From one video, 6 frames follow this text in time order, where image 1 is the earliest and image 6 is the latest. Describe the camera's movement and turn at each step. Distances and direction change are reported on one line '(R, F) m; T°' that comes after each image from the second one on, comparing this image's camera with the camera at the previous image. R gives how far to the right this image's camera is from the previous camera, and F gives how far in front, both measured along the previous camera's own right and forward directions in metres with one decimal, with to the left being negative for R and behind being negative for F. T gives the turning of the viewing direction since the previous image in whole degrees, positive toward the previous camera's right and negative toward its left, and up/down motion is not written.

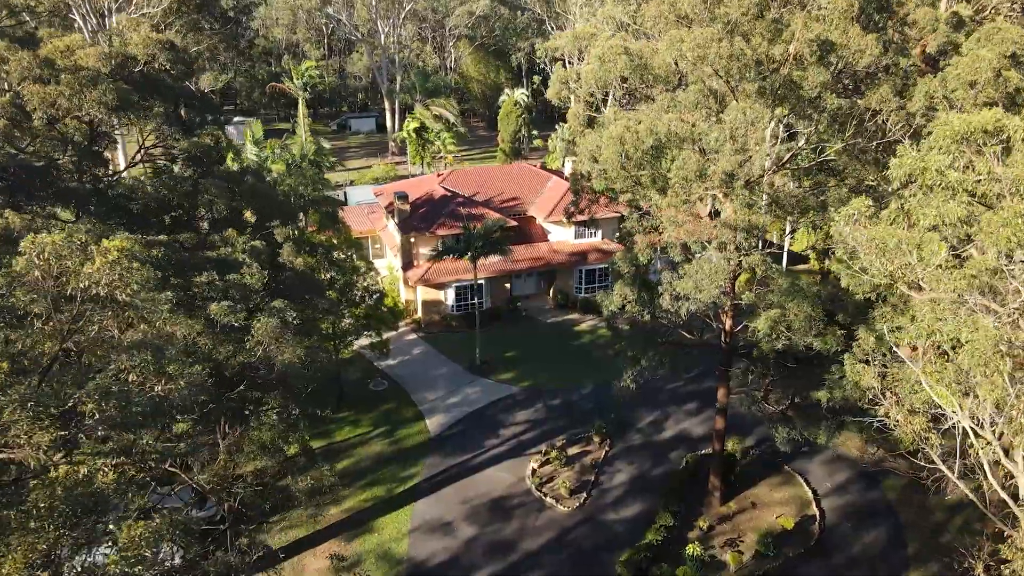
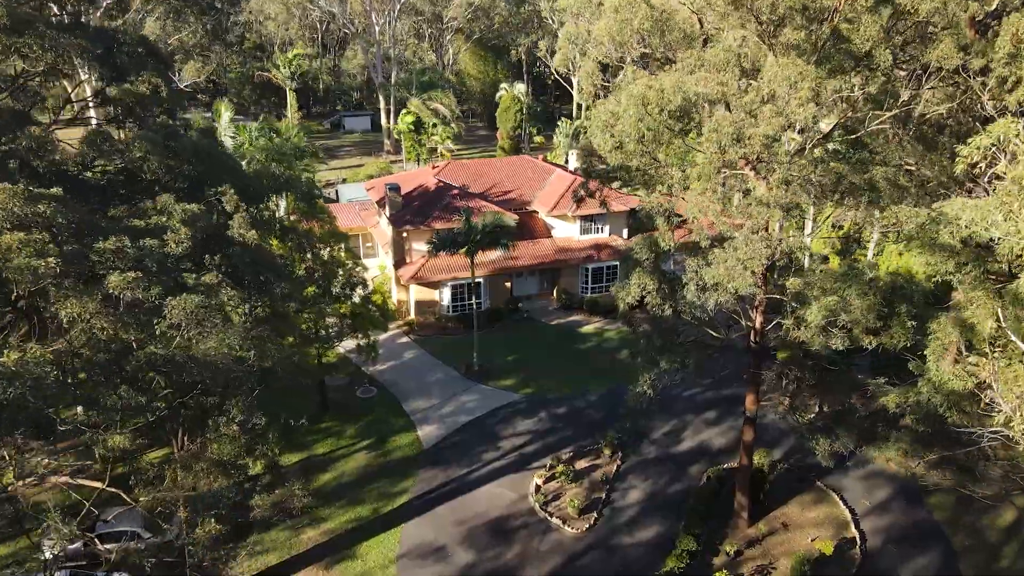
(-0.1, +2.6) m; 0°
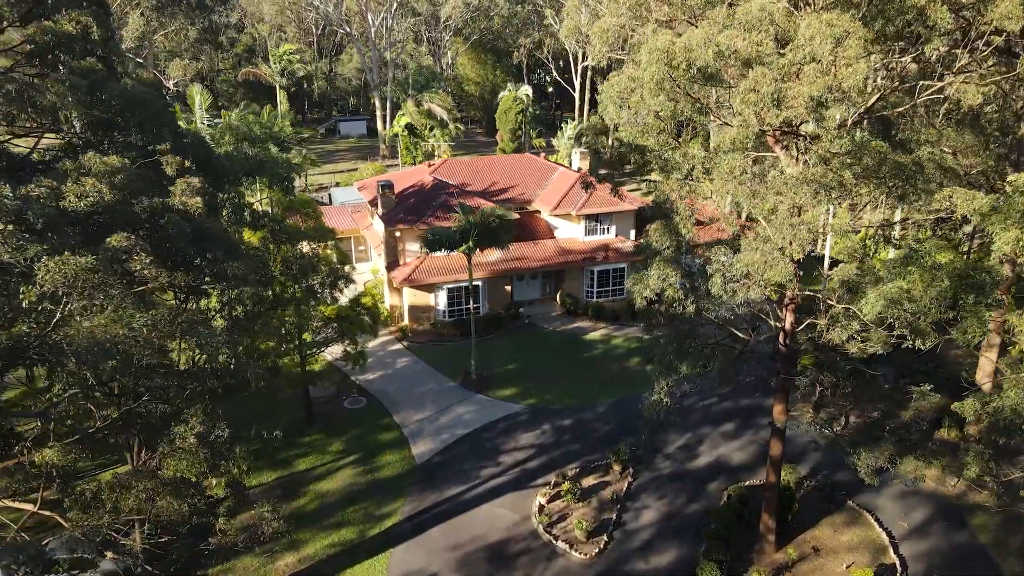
(0.0, +2.1) m; 0°
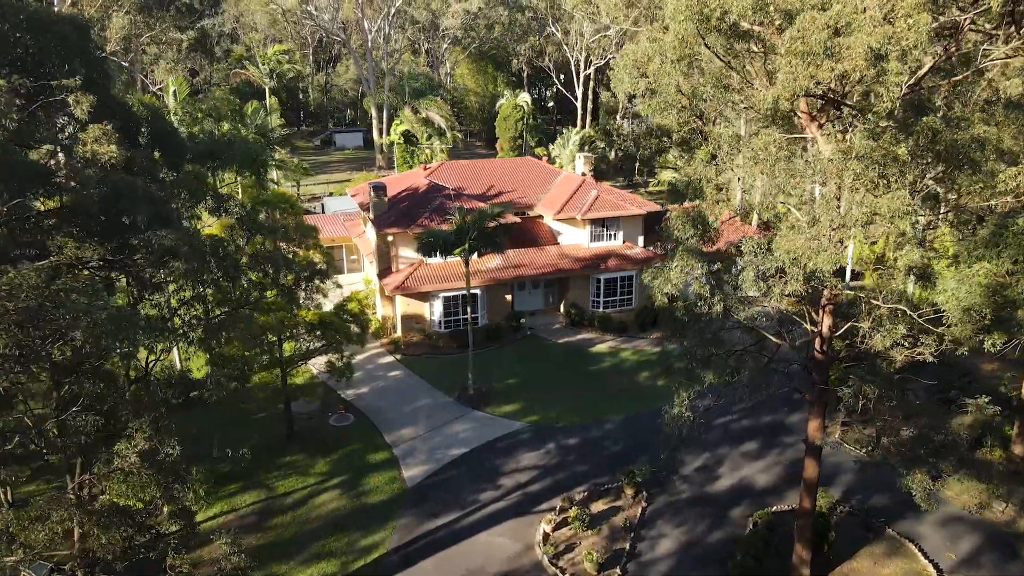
(0.0, +2.0) m; 0°
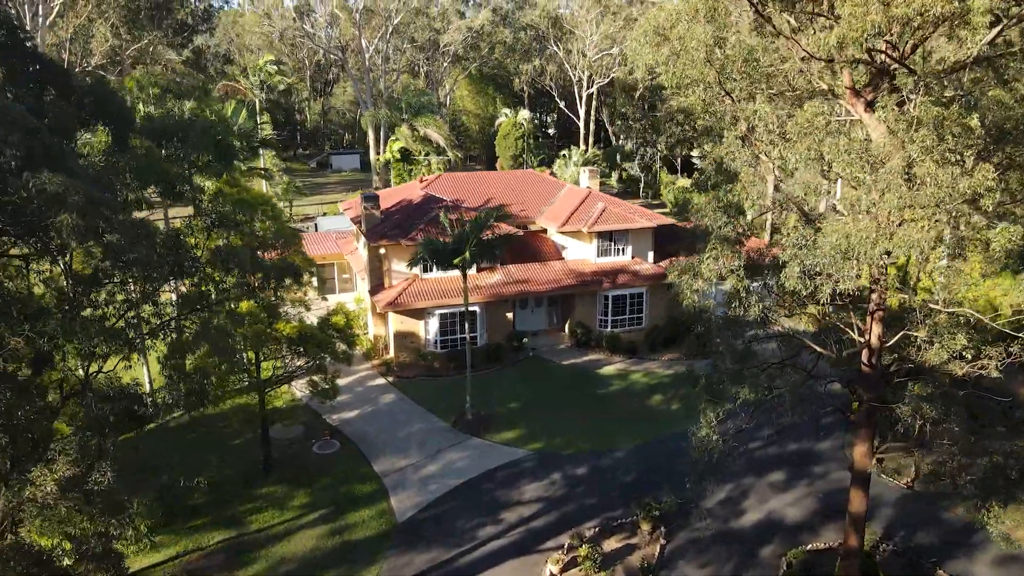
(0.0, +2.0) m; 0°
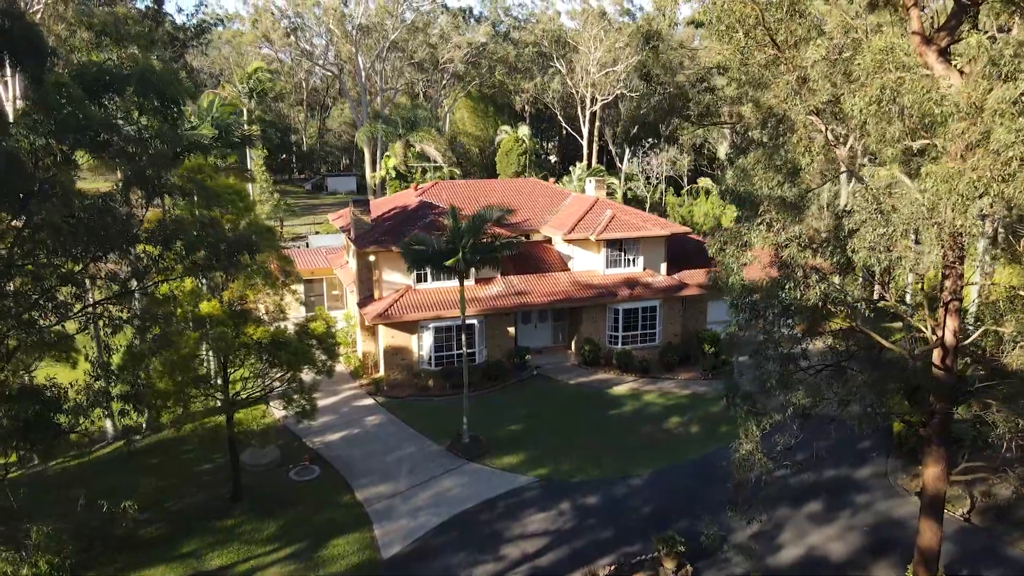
(0.0, +2.2) m; 0°
